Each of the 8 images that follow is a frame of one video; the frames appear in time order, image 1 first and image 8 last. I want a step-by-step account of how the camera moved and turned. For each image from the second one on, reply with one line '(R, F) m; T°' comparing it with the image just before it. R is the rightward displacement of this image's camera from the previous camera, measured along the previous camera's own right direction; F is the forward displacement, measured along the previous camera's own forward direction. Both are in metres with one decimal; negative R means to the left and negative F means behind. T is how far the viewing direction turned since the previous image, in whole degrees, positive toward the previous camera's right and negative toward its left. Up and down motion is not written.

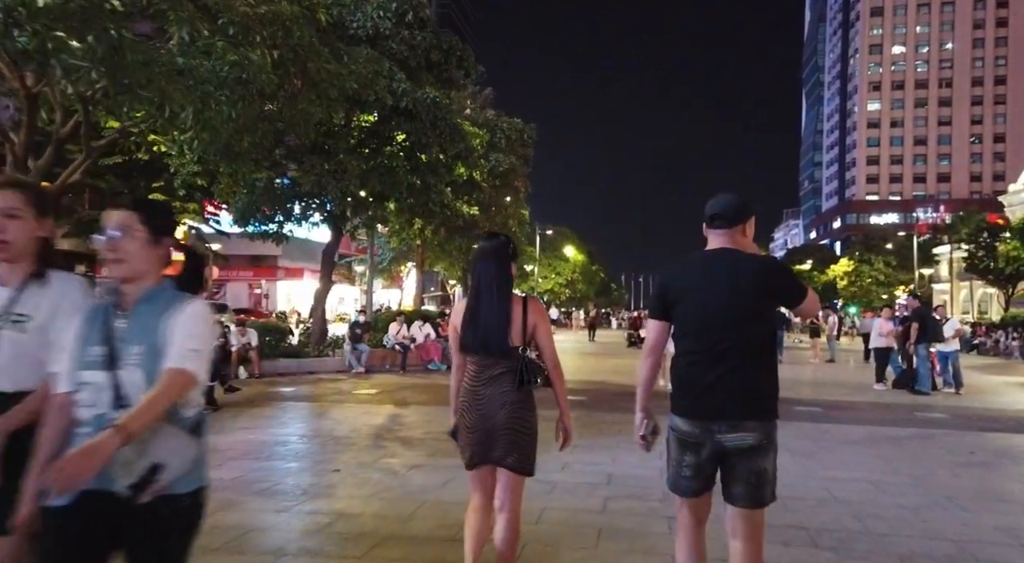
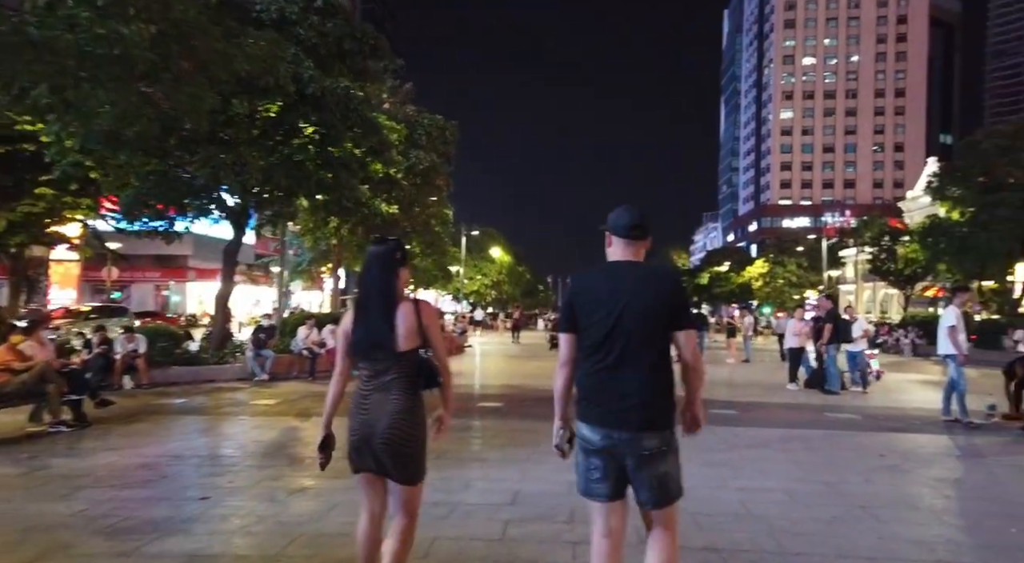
(+0.2, +0.4) m; +5°
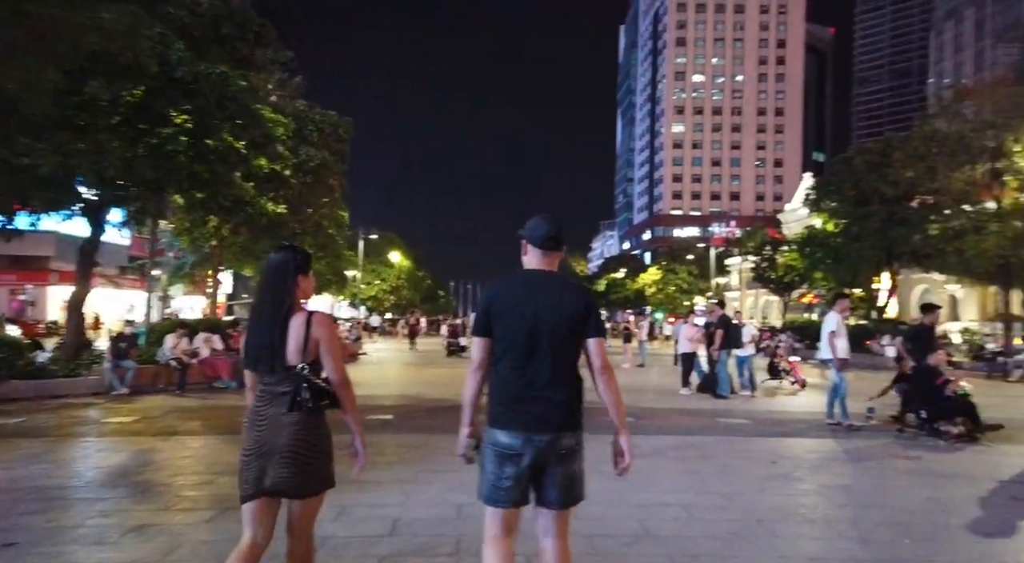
(+0.1, +0.4) m; +7°
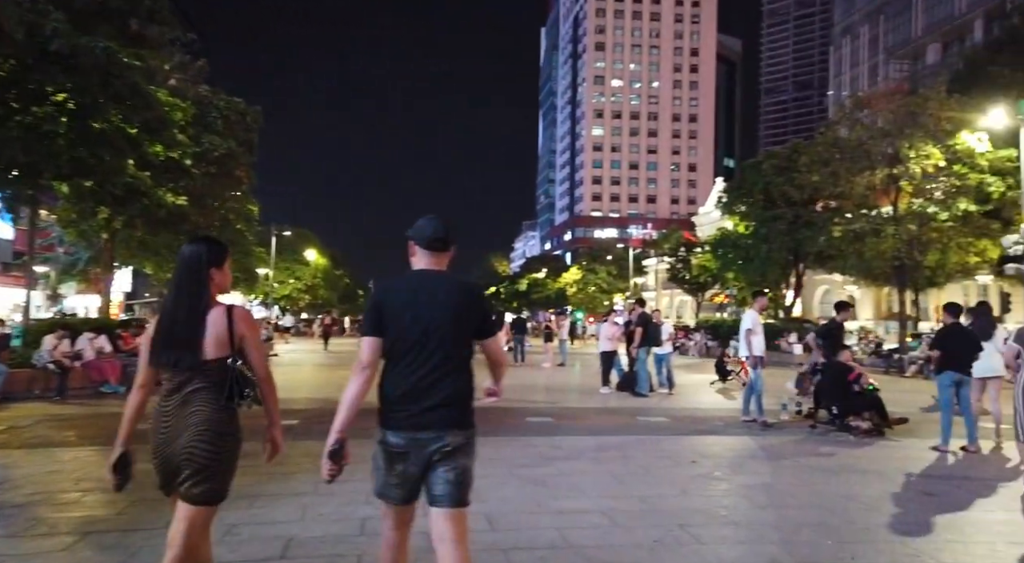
(+0.1, +0.4) m; +6°
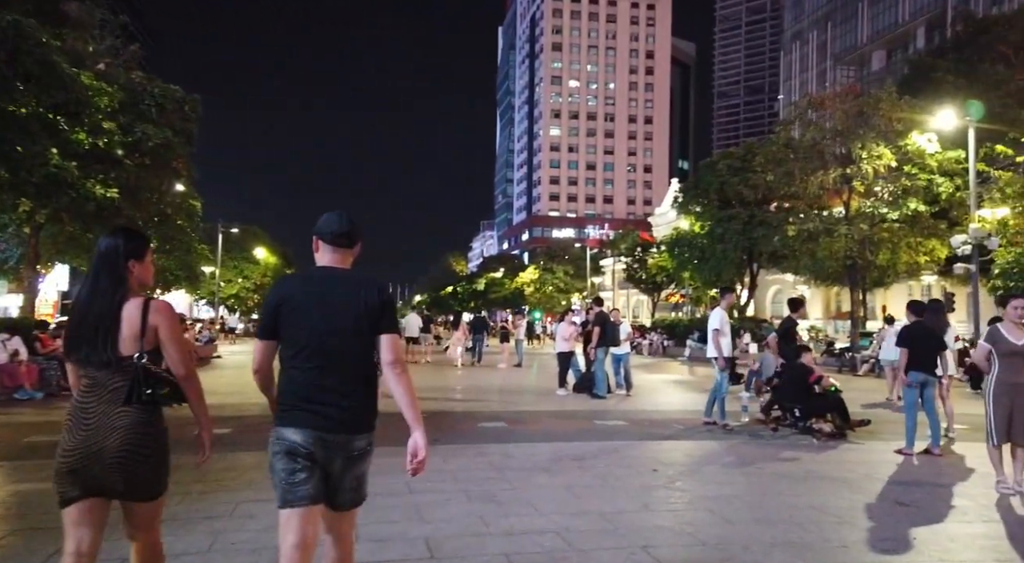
(+0.1, +0.6) m; +3°
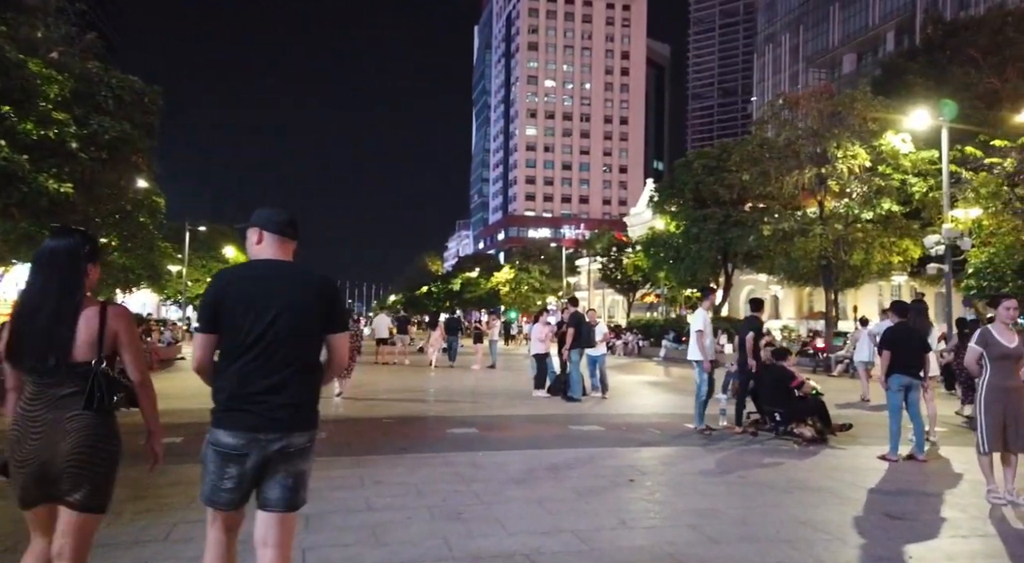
(+0.1, +0.4) m; +2°
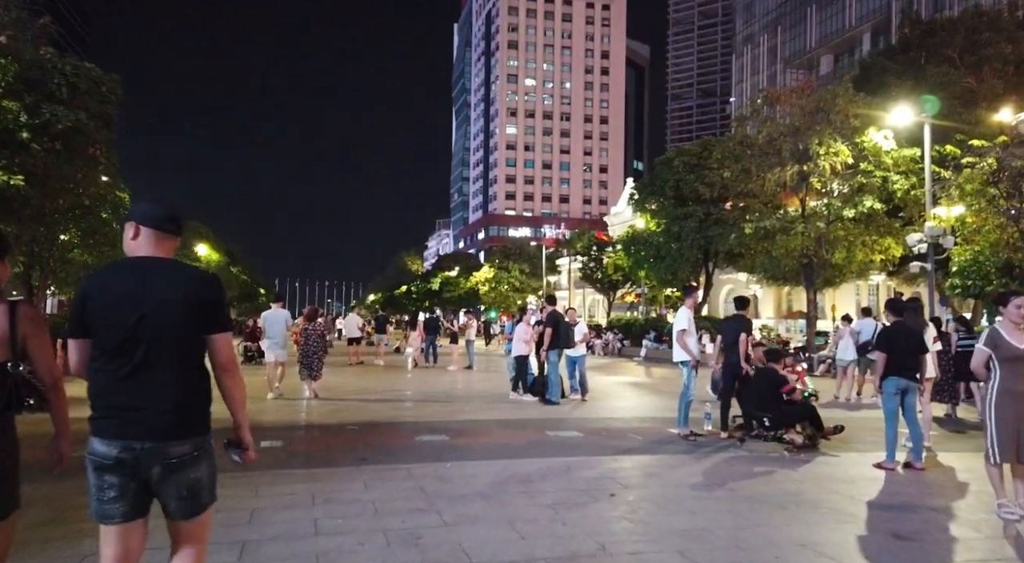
(+0.1, +0.6) m; +1°
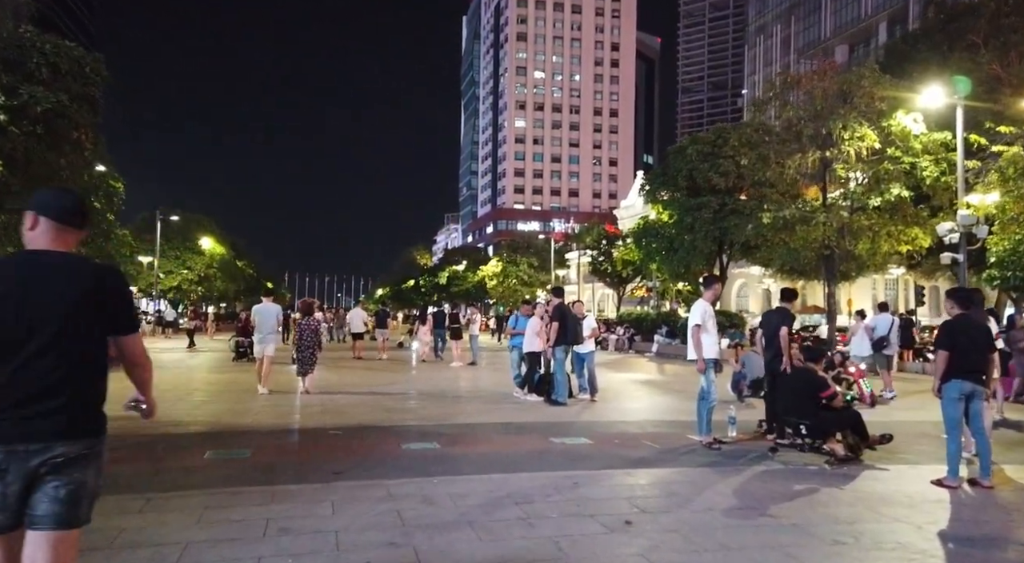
(+0.1, +1.2) m; -1°
